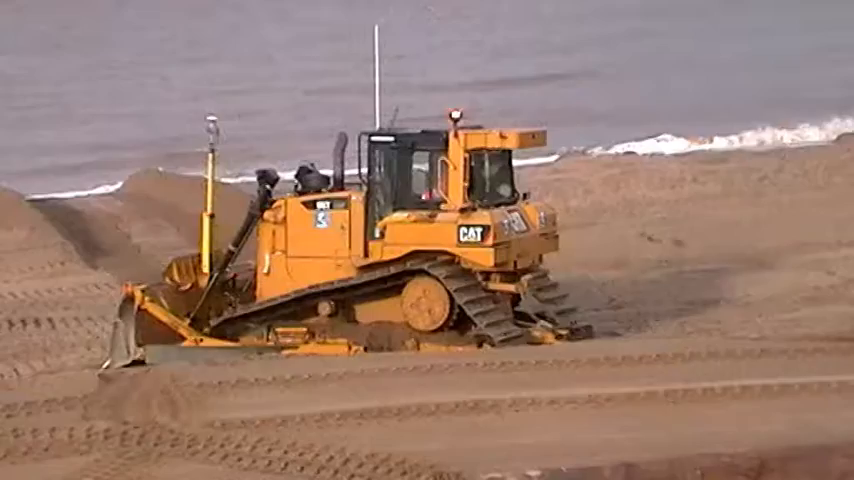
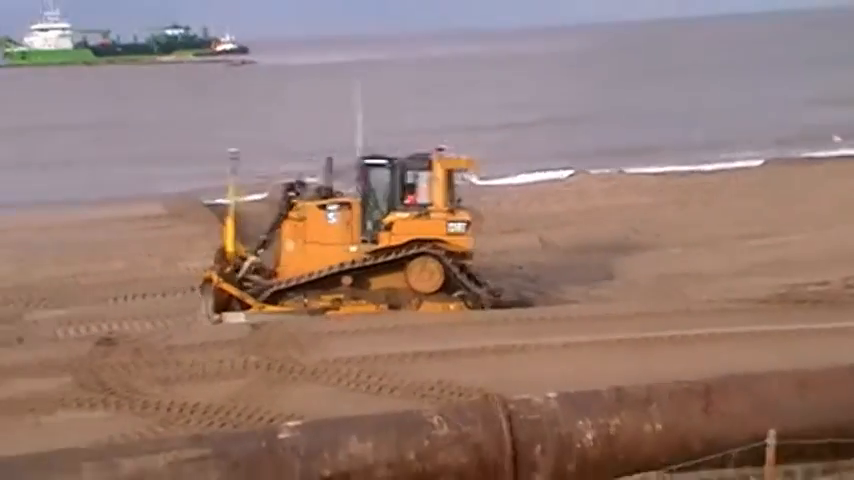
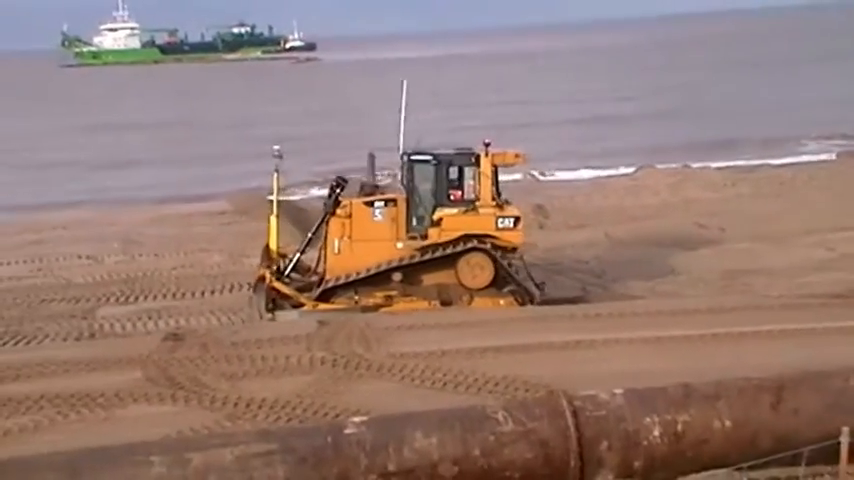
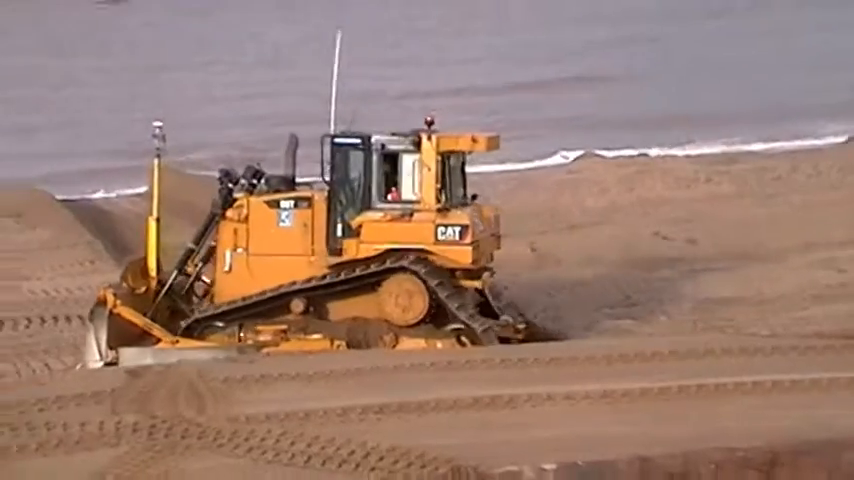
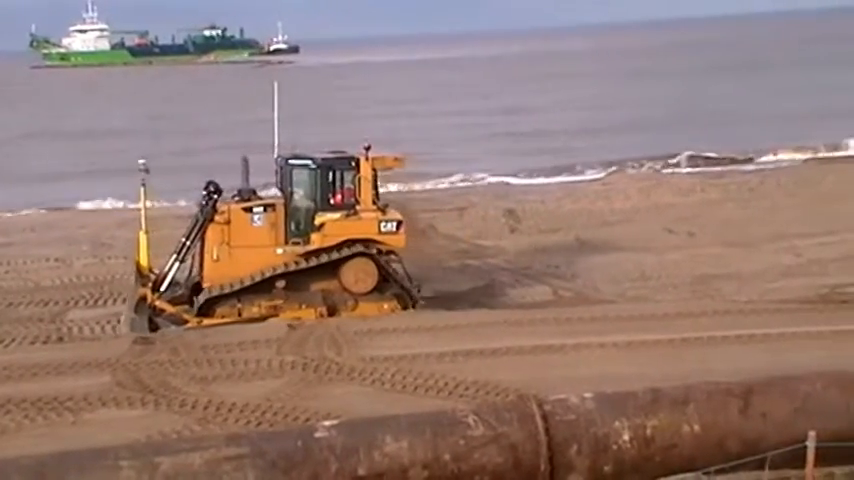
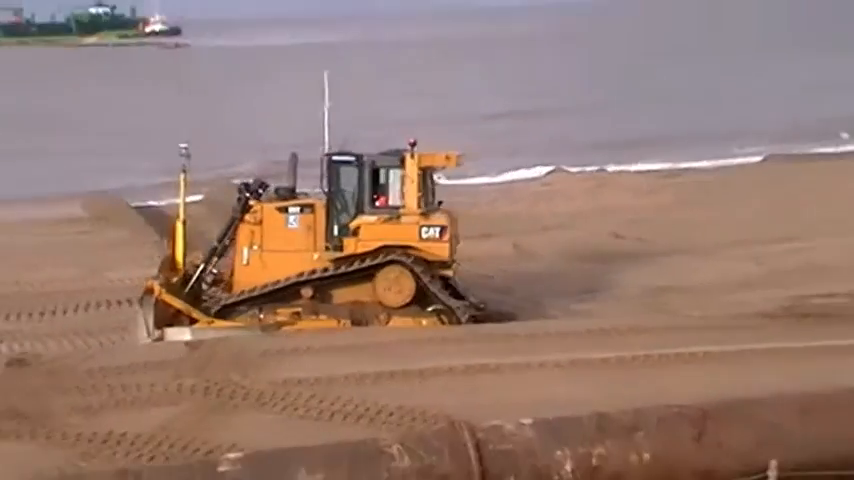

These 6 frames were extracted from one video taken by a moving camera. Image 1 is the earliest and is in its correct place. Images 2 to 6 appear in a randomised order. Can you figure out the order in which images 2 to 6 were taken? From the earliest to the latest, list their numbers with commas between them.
4, 6, 2, 3, 5
